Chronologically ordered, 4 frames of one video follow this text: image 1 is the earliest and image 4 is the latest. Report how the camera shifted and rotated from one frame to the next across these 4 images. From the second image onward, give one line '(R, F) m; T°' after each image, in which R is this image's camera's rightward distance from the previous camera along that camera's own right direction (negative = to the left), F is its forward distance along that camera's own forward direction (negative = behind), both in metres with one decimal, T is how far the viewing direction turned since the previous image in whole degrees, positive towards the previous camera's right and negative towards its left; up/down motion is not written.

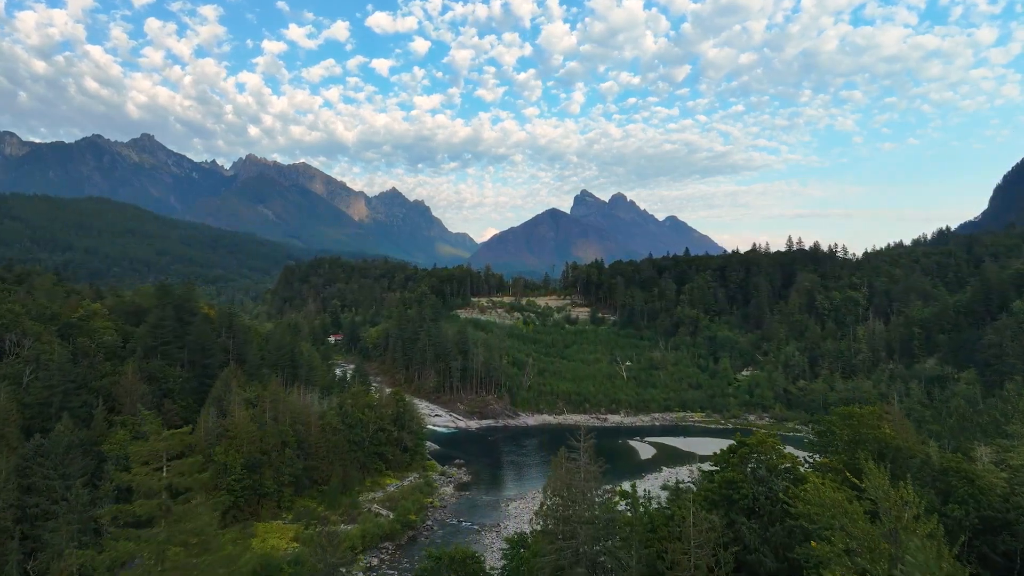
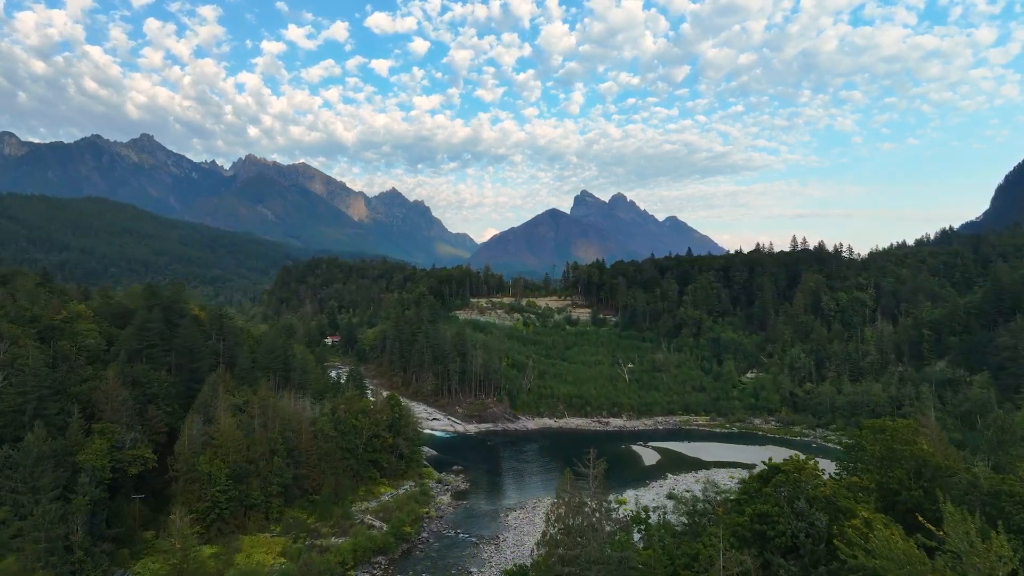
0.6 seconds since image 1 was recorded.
(0.0, +2.5) m; 0°
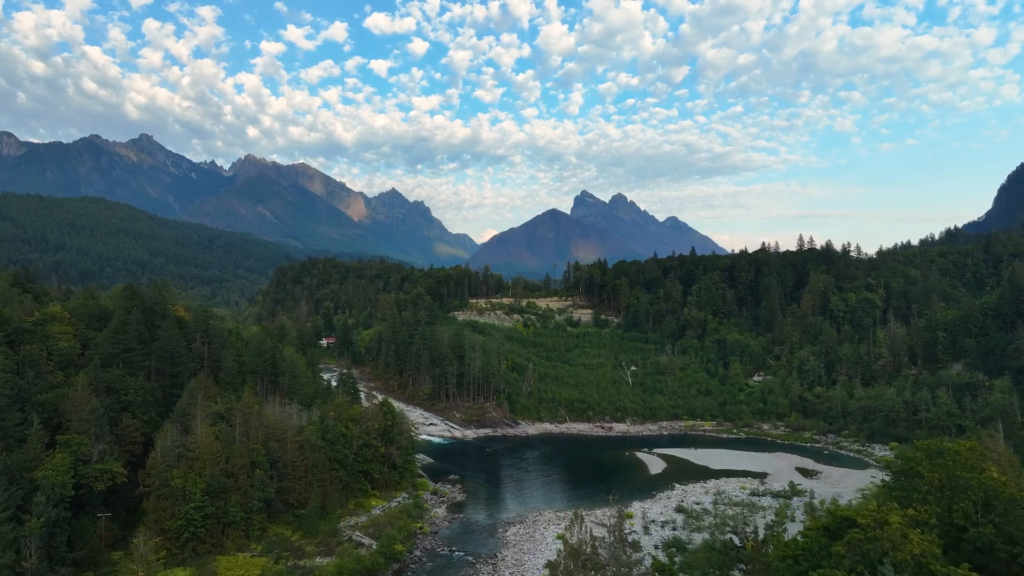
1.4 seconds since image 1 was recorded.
(0.0, +3.7) m; 0°
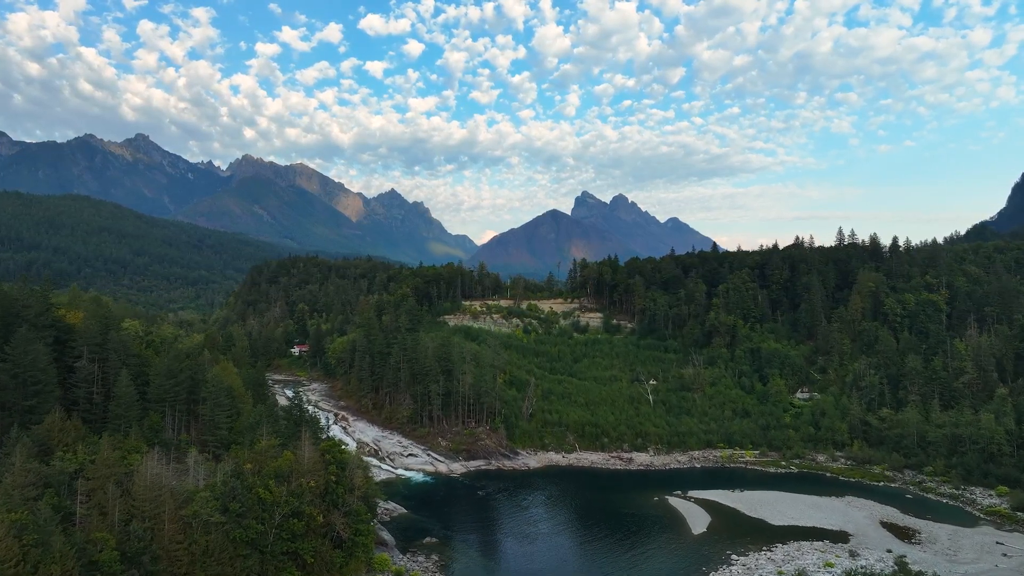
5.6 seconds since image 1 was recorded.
(+0.2, +19.0) m; 0°
